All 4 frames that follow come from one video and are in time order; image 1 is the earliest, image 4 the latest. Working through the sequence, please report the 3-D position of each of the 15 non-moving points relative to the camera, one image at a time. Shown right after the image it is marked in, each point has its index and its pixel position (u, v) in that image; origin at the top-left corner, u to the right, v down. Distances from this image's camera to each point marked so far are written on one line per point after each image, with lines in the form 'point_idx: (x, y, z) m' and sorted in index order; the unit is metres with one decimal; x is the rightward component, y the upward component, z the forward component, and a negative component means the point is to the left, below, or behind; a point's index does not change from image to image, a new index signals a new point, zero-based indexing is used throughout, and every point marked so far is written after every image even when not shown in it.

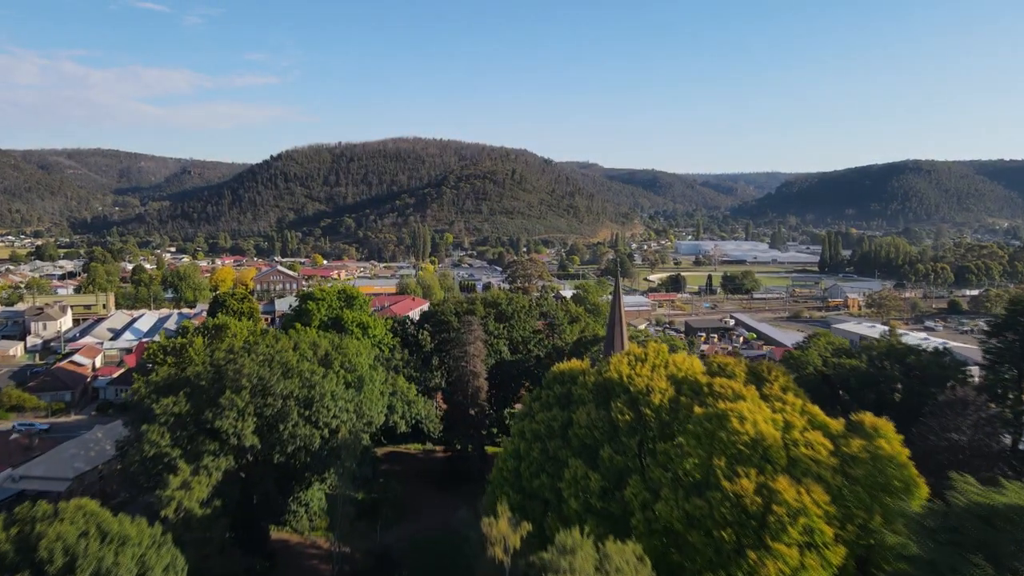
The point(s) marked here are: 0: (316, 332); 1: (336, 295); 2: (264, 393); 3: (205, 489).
0: (-3.2, -0.7, +10.8) m
1: (-3.3, -0.1, +12.4) m
2: (-3.1, -1.3, +8.3) m
3: (-3.4, -2.2, +7.4) m
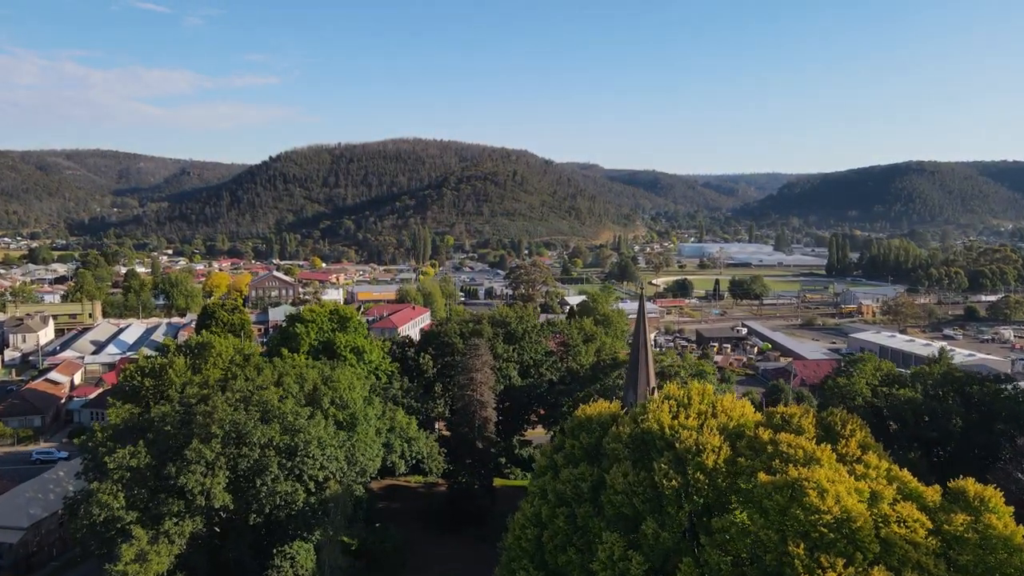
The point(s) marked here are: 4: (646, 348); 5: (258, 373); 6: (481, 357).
0: (-3.0, -1.0, +9.6) m
1: (-3.1, -0.4, +11.1) m
2: (-2.9, -1.6, +7.1) m
3: (-3.2, -2.6, +6.2) m
4: (+2.0, -0.8, +10.1) m
5: (-3.4, -1.2, +9.0) m
6: (-0.5, -1.1, +10.7) m
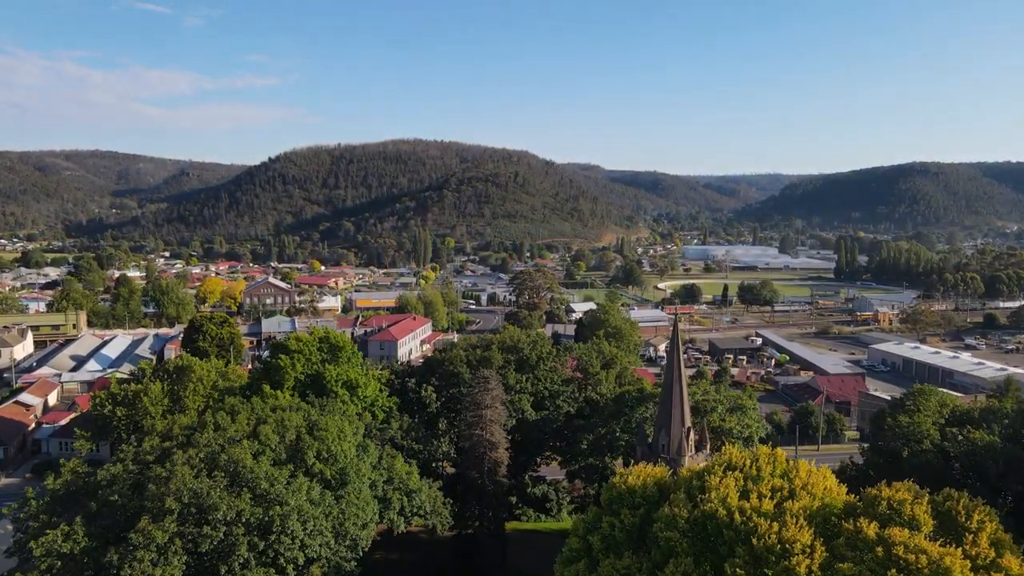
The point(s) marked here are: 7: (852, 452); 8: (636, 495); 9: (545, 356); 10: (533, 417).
0: (-2.8, -1.4, +8.4) m
1: (-2.9, -0.8, +9.9) m
2: (-2.7, -2.0, +5.8) m
3: (-3.0, -2.9, +4.9) m
4: (+2.2, -1.2, +8.8) m
5: (-3.2, -1.5, +7.7) m
6: (-0.3, -1.5, +9.4) m
7: (+8.0, -3.9, +15.7) m
8: (+1.0, -1.7, +5.5) m
9: (+0.5, -1.1, +11.2) m
10: (+0.3, -2.0, +10.3) m
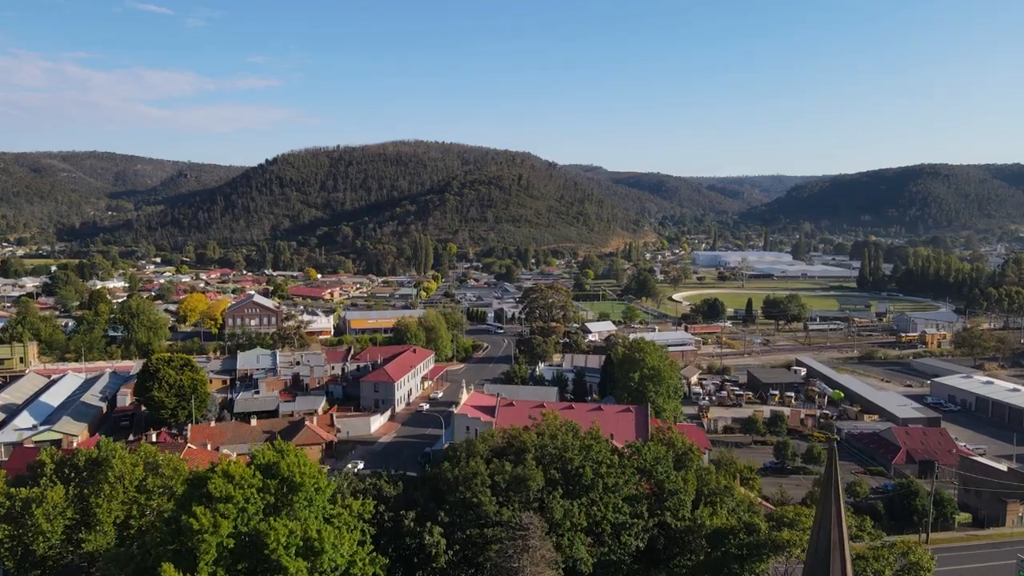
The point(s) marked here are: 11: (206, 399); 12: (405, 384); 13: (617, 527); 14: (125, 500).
0: (-2.3, -2.3, +5.0) m
1: (-2.4, -1.7, +6.5) m
2: (-2.2, -2.9, +2.4) m
3: (-2.6, -3.8, +1.6) m
4: (+2.7, -2.1, +5.4) m
5: (-2.7, -2.4, +4.3) m
6: (+0.2, -2.4, +6.1) m
7: (+8.5, -4.8, +12.3) m
8: (+1.5, -2.6, +2.1) m
9: (+1.0, -2.0, +7.8) m
10: (+0.8, -2.9, +7.0) m
11: (-7.7, -2.8, +16.8) m
12: (-3.2, -2.8, +19.8) m
13: (+1.1, -2.6, +7.5) m
14: (-5.2, -2.8, +9.0) m
